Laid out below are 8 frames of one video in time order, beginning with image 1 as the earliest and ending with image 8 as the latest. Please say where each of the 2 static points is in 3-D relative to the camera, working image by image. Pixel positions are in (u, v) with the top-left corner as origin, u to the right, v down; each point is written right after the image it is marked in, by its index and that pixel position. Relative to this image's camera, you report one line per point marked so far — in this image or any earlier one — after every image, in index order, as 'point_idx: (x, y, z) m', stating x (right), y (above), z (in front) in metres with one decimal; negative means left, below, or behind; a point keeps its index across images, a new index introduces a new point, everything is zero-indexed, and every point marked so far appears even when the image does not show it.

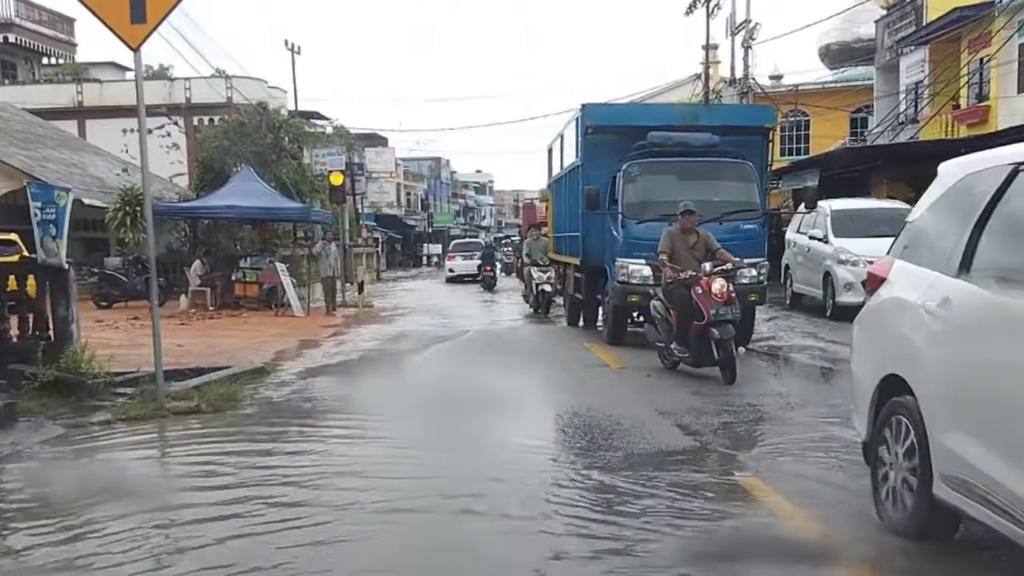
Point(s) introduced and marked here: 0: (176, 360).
0: (-4.1, -0.9, +12.5) m
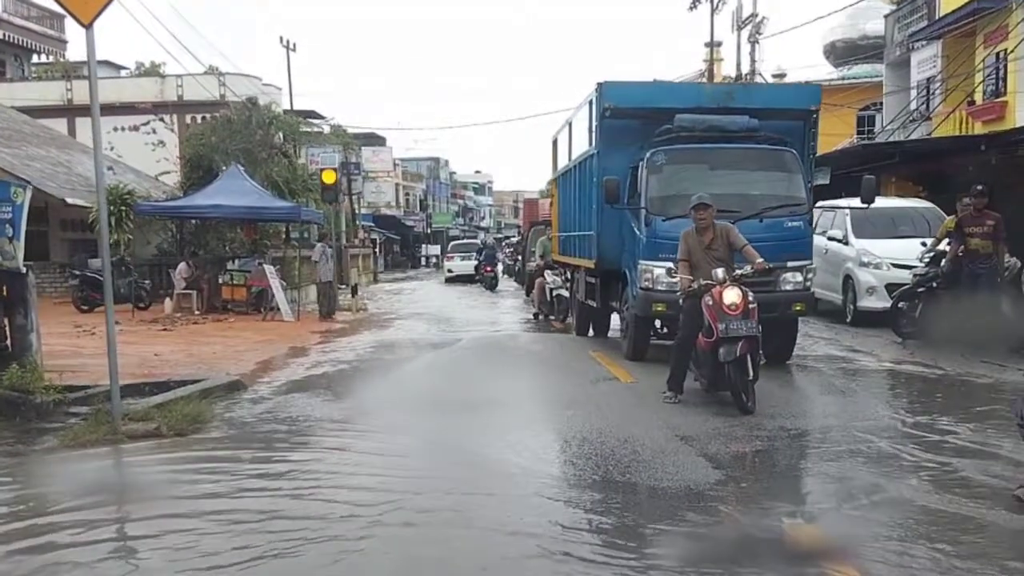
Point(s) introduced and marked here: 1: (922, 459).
0: (-4.1, -0.9, +11.5) m
1: (+2.6, -1.1, +6.6) m
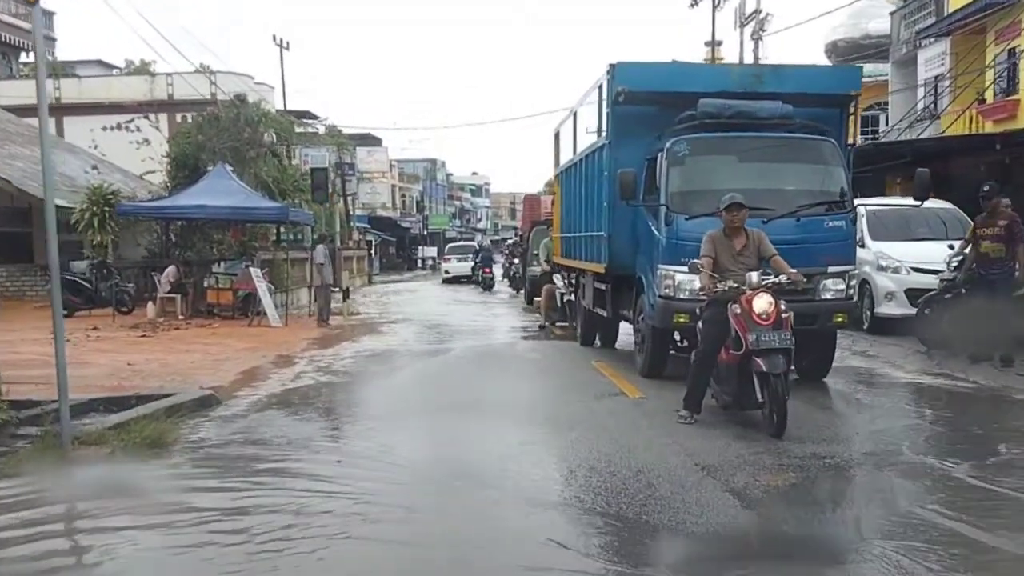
0: (-4.1, -1.0, +10.7) m
1: (+2.6, -1.1, +5.8) m
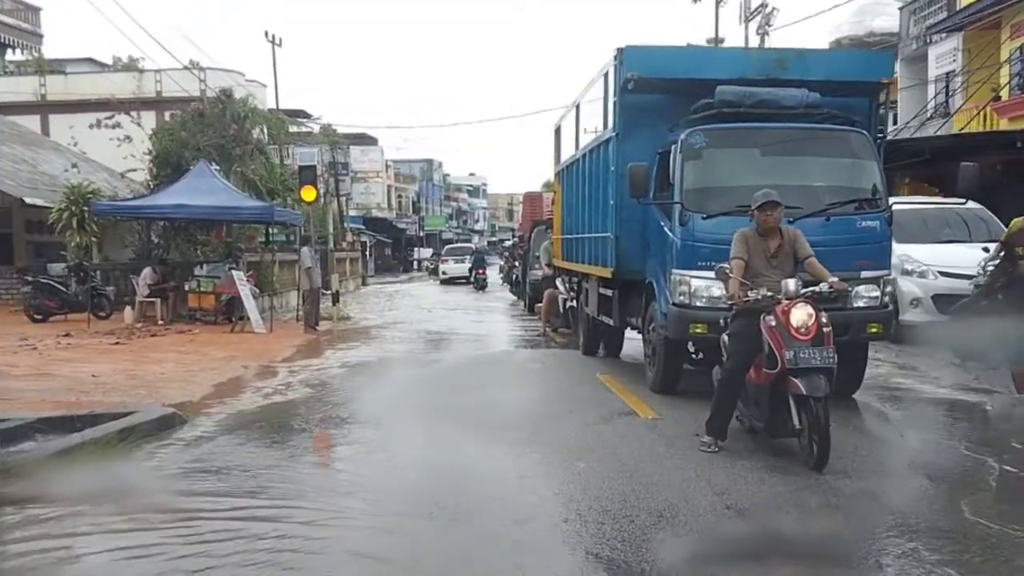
0: (-4.1, -1.0, +9.8) m
1: (+2.6, -1.2, +4.9) m
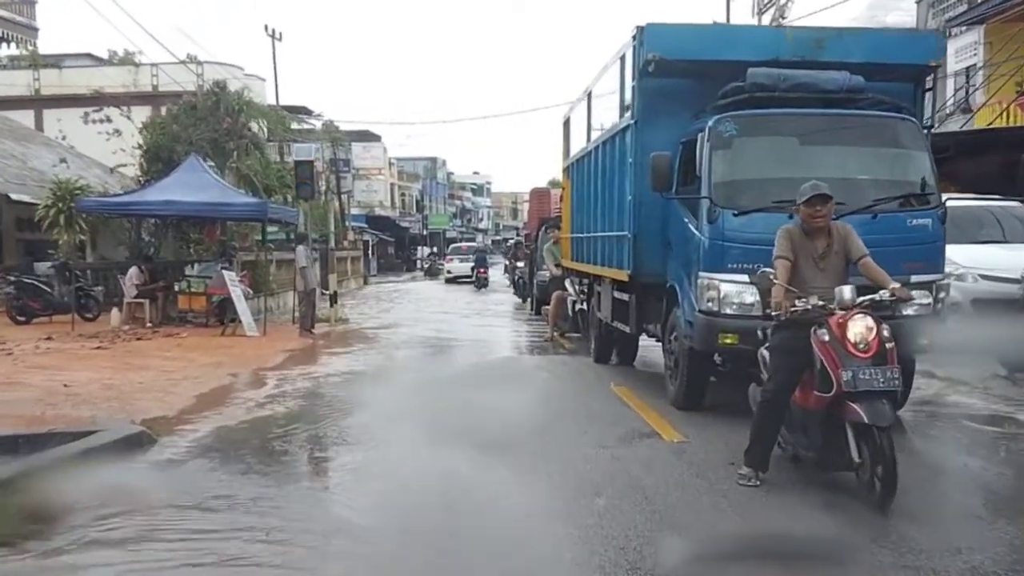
0: (-4.0, -1.1, +8.9) m
1: (+2.6, -1.2, +4.0) m
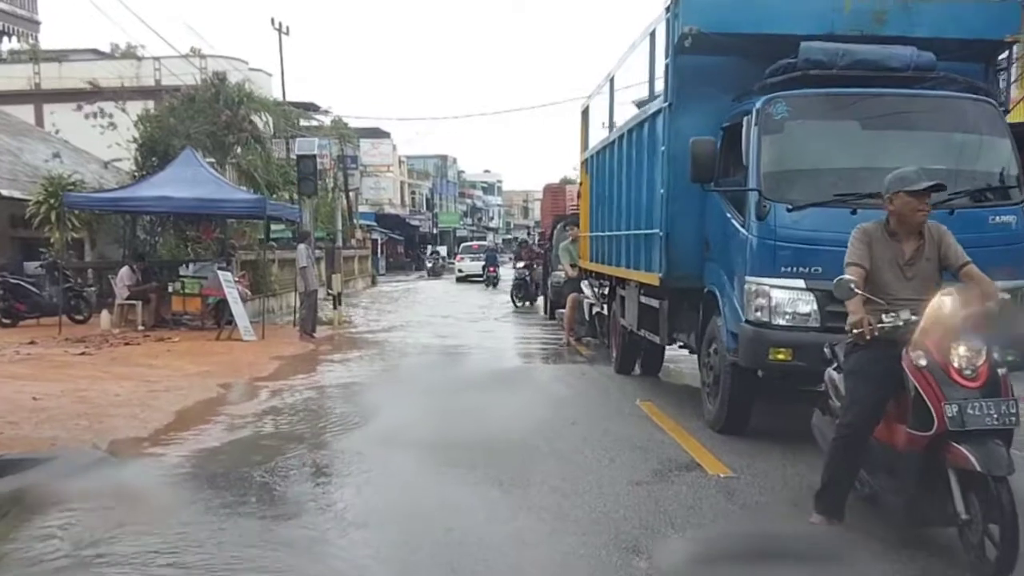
0: (-3.9, -1.1, +8.0) m
1: (+2.7, -1.3, +3.0) m
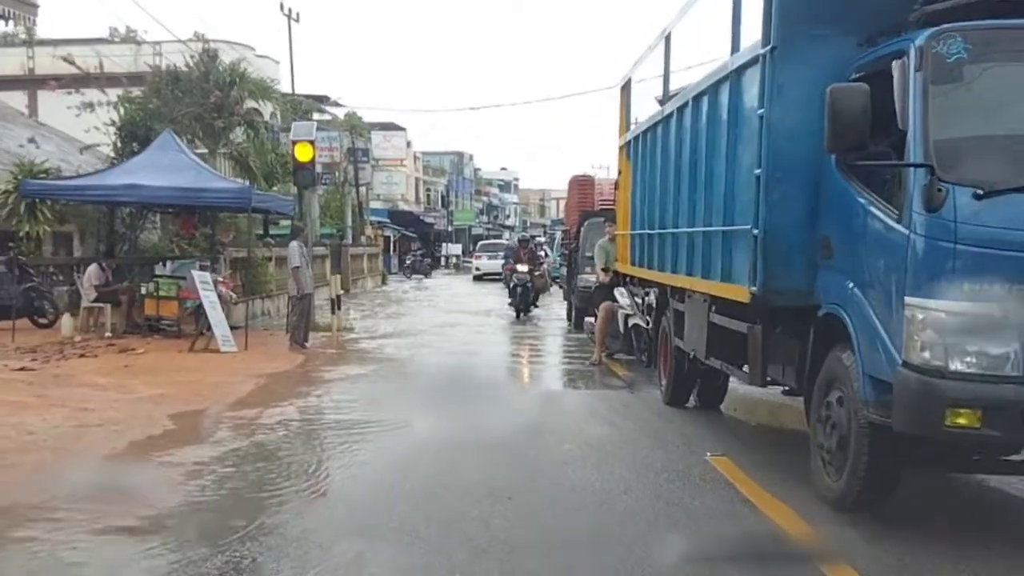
0: (-3.8, -1.1, +5.9) m
1: (+2.8, -1.4, +0.8) m
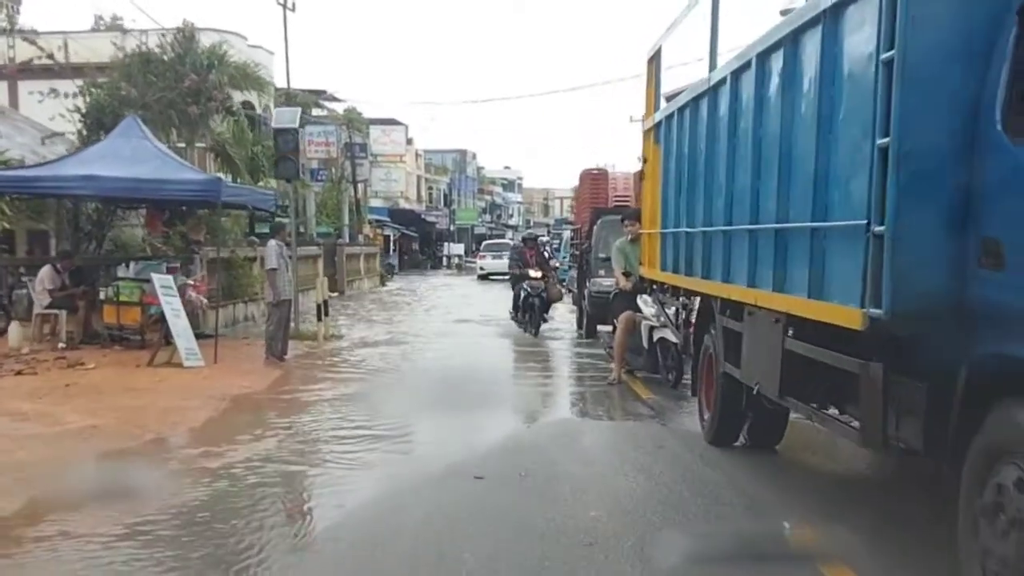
0: (-3.7, -1.2, +4.3) m
1: (+2.8, -1.5, -0.8) m
